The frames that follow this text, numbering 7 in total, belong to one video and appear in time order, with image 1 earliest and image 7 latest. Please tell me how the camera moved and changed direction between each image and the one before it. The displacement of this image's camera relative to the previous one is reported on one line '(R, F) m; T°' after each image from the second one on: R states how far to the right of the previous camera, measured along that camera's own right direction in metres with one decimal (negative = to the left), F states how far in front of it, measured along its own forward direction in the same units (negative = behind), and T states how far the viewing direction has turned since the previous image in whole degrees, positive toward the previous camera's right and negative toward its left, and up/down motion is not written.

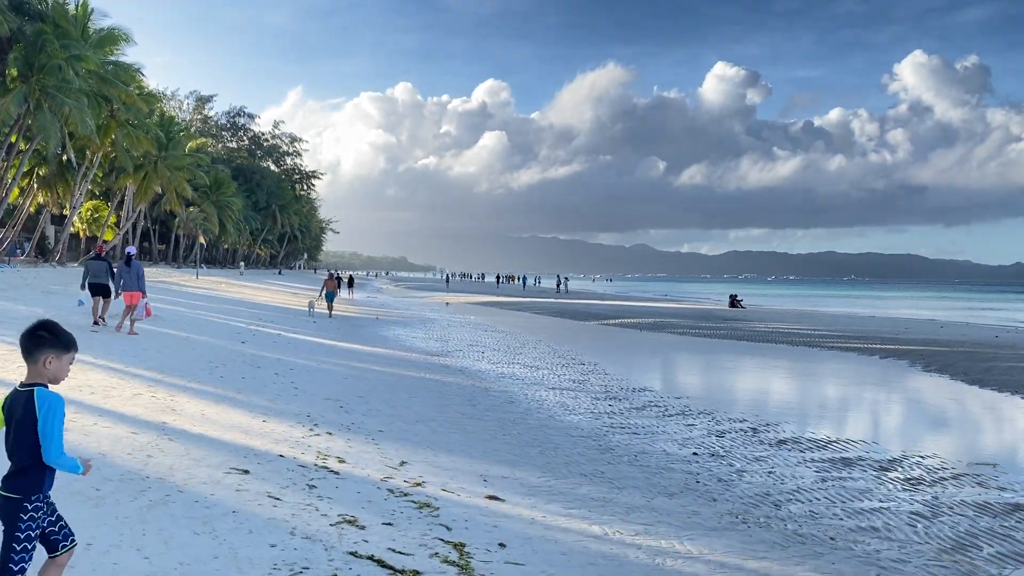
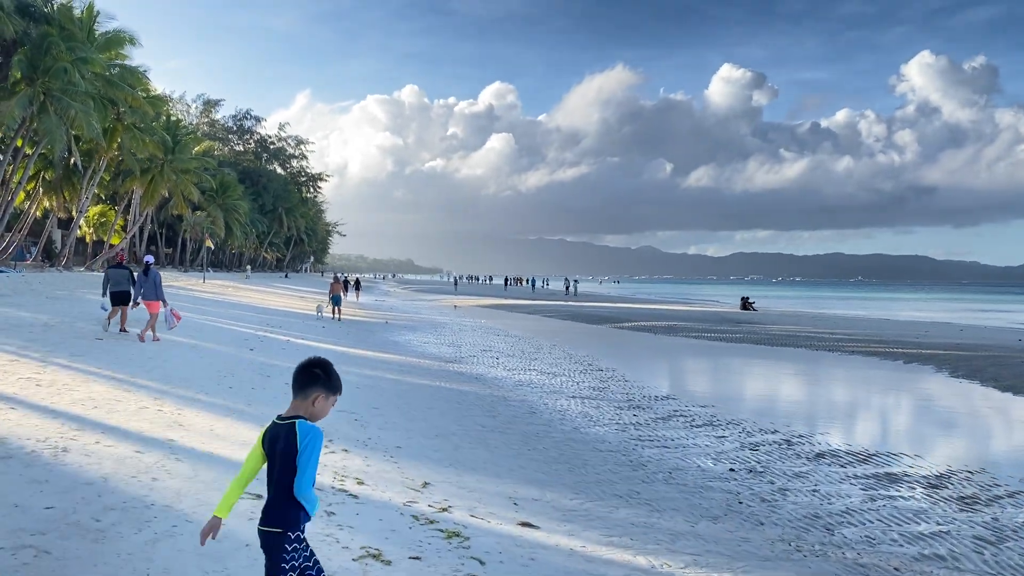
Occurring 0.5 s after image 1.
(-0.1, +0.4) m; 0°
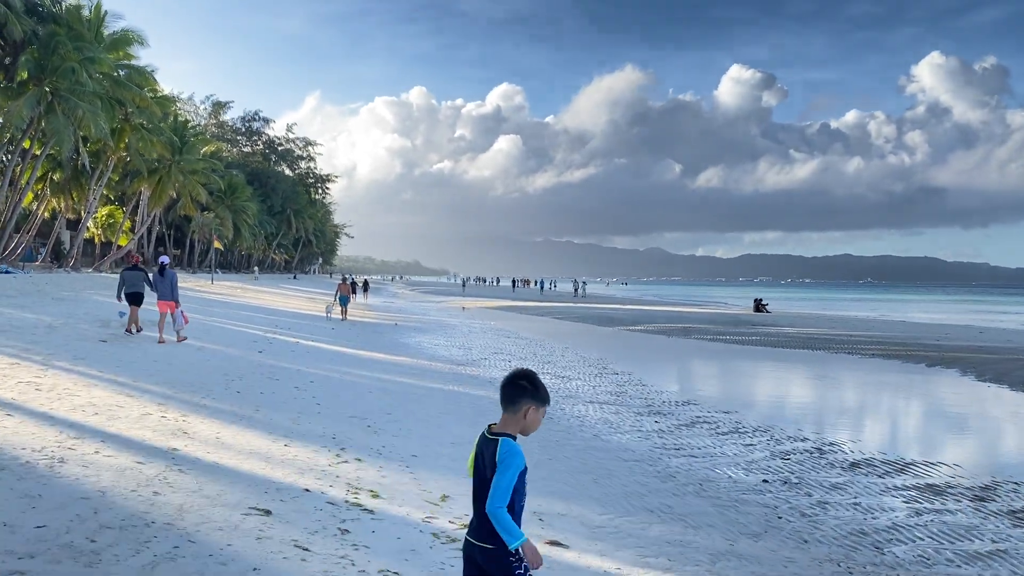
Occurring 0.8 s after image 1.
(-0.1, +0.3) m; 0°
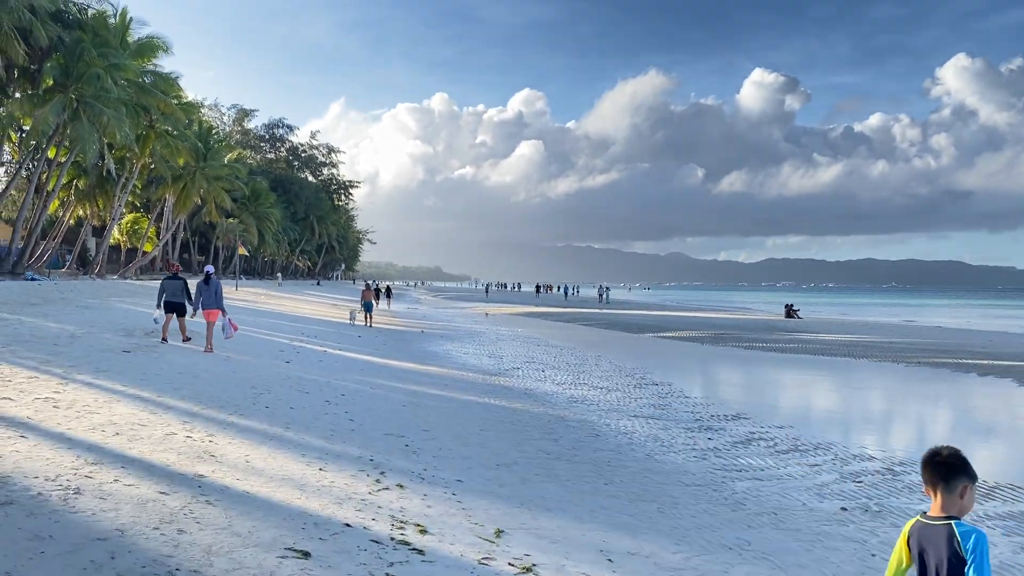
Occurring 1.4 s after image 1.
(-0.2, +0.5) m; -1°
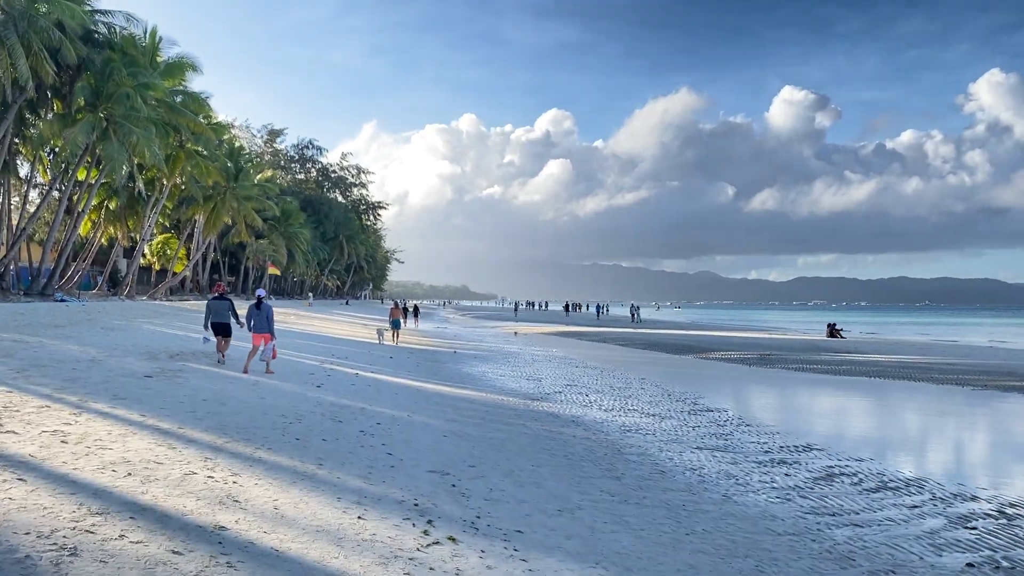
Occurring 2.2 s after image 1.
(-0.2, +0.7) m; -2°
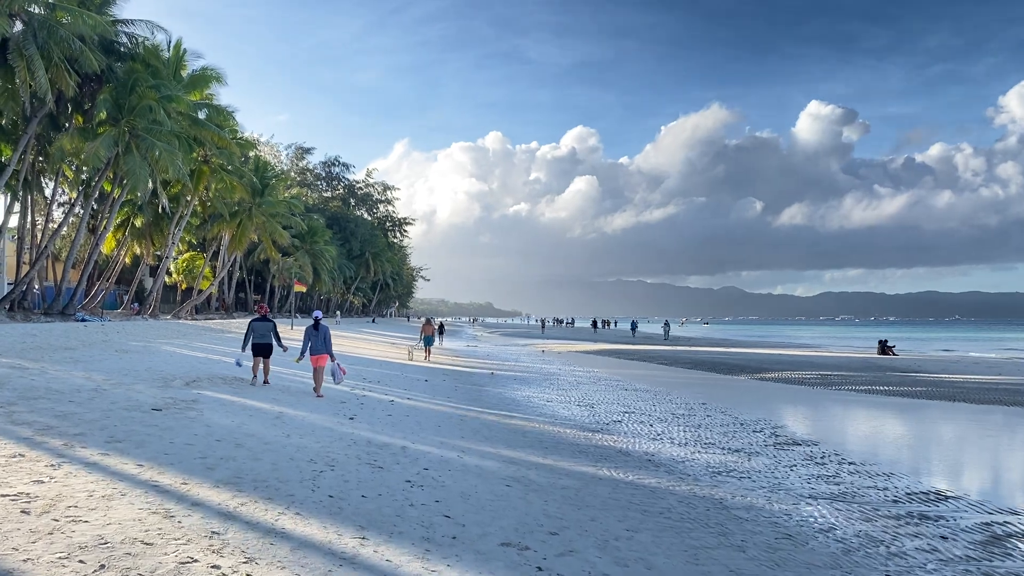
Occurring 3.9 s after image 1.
(-0.4, +1.4) m; -2°
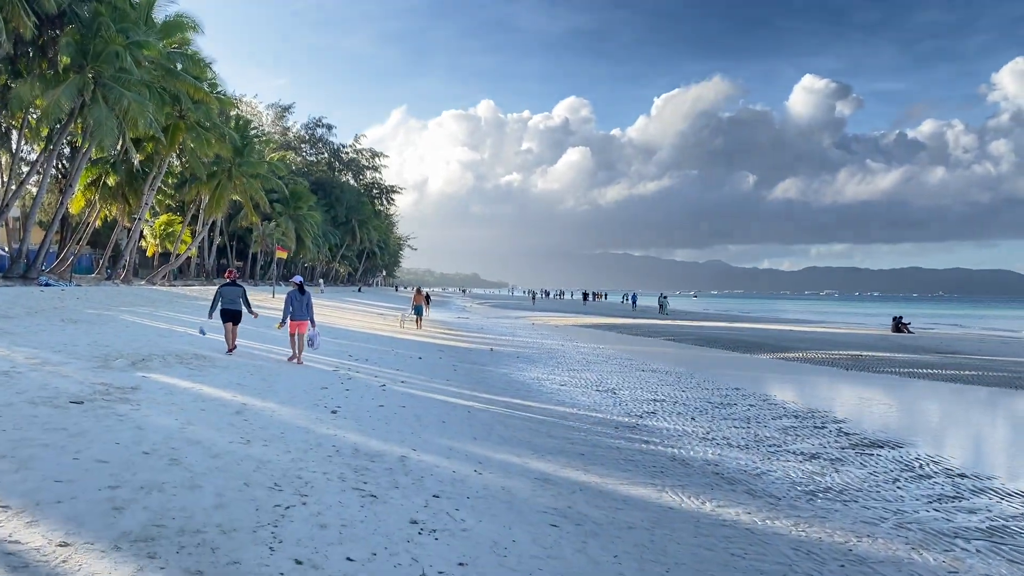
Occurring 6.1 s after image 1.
(-0.3, +2.0) m; +1°
